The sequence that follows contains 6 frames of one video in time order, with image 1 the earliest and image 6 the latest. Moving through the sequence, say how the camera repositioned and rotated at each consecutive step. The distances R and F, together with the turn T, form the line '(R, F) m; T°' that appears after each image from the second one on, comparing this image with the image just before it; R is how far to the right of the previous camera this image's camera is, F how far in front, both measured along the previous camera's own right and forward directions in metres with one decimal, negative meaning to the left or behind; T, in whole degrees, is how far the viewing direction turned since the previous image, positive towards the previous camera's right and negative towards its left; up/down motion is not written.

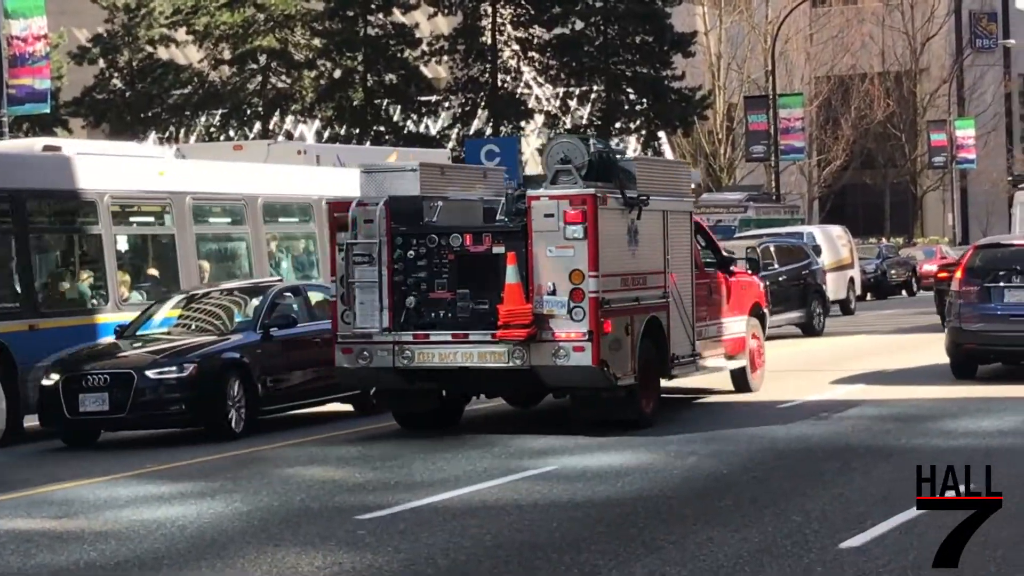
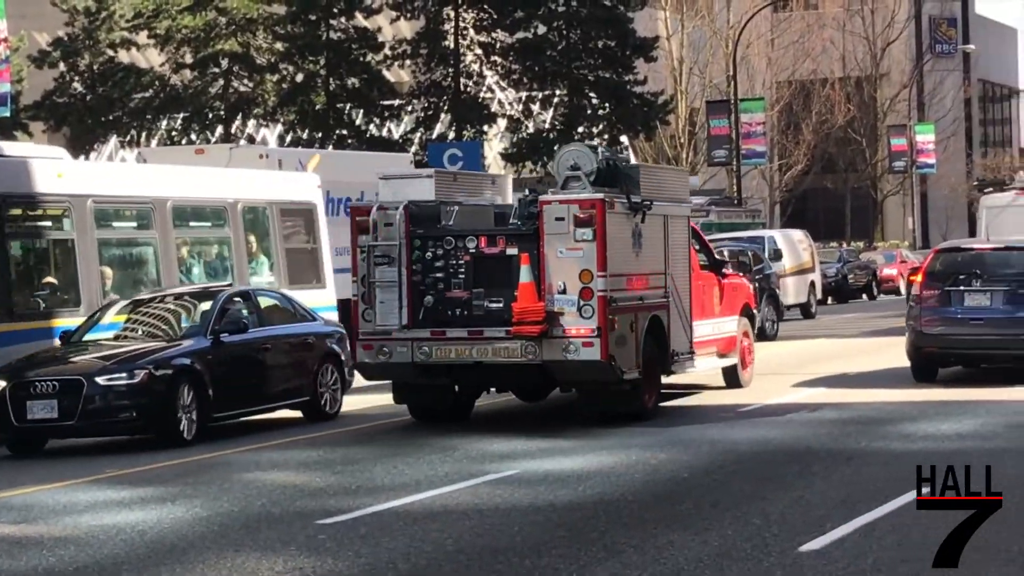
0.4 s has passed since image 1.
(+0.1, 0.0) m; +1°
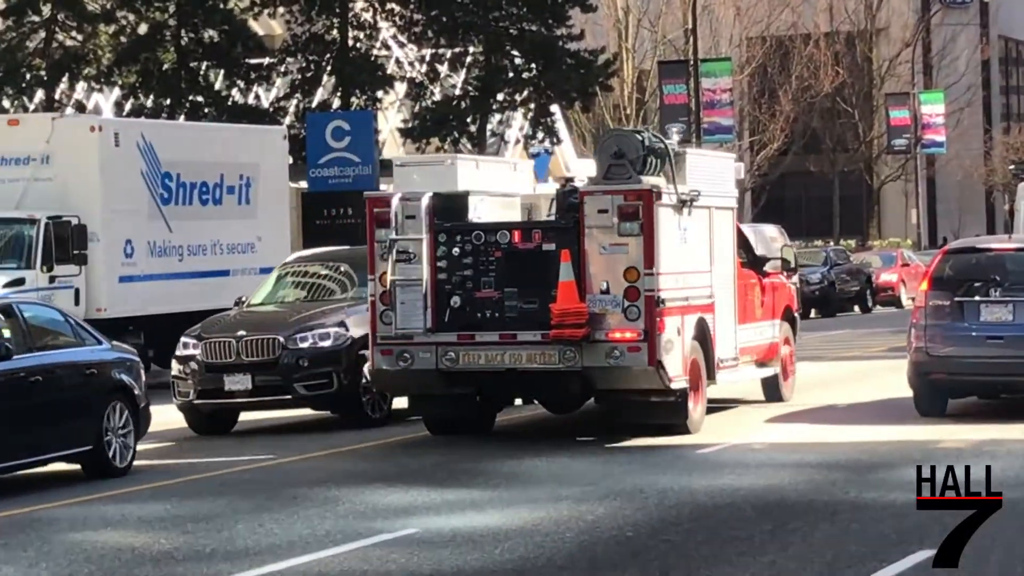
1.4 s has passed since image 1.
(+0.5, +3.0) m; +1°
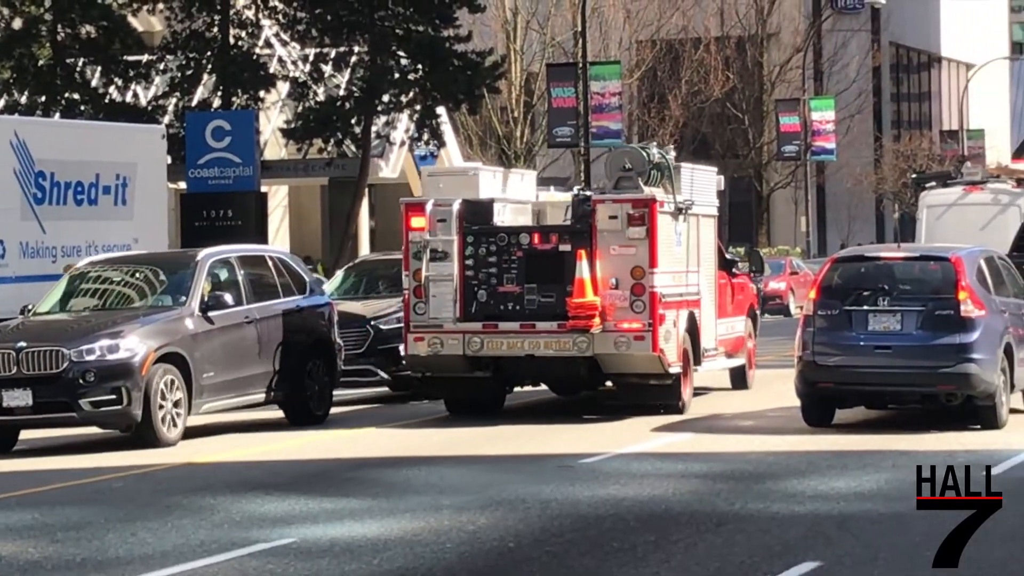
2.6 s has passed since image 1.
(+0.5, +0.2) m; +2°
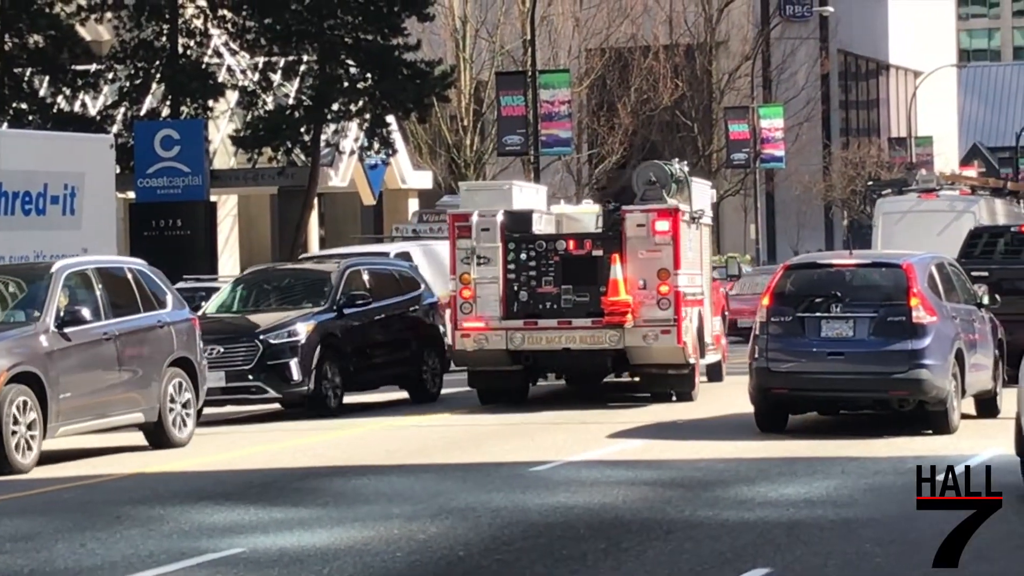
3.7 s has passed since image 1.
(-0.1, 0.0) m; +2°
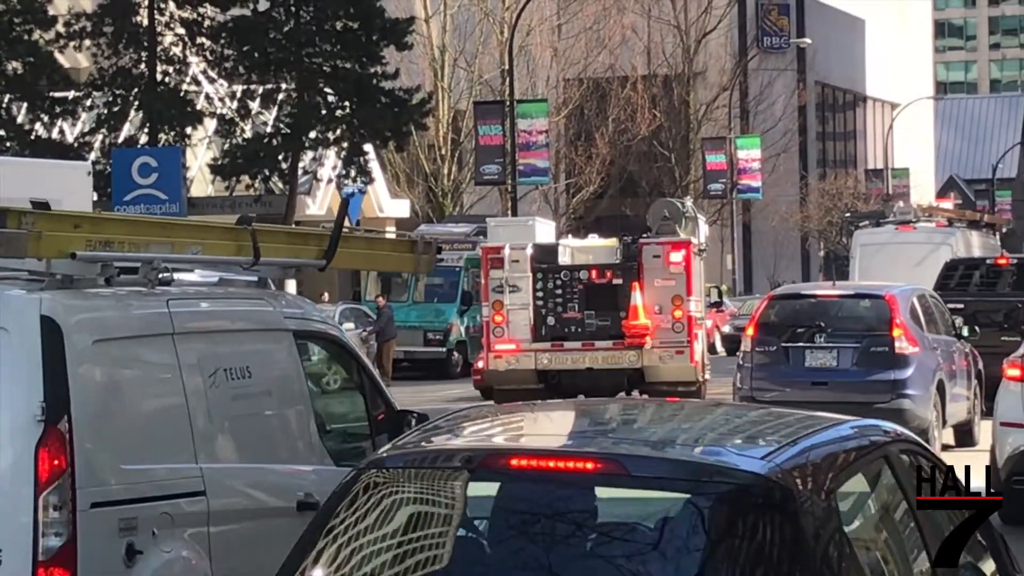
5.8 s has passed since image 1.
(-0.1, 0.0) m; +1°
